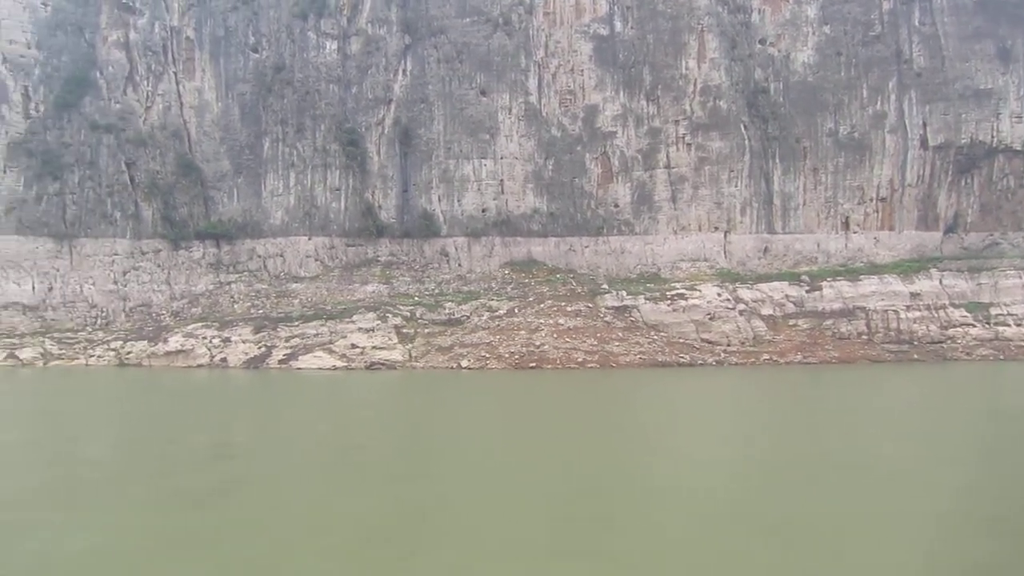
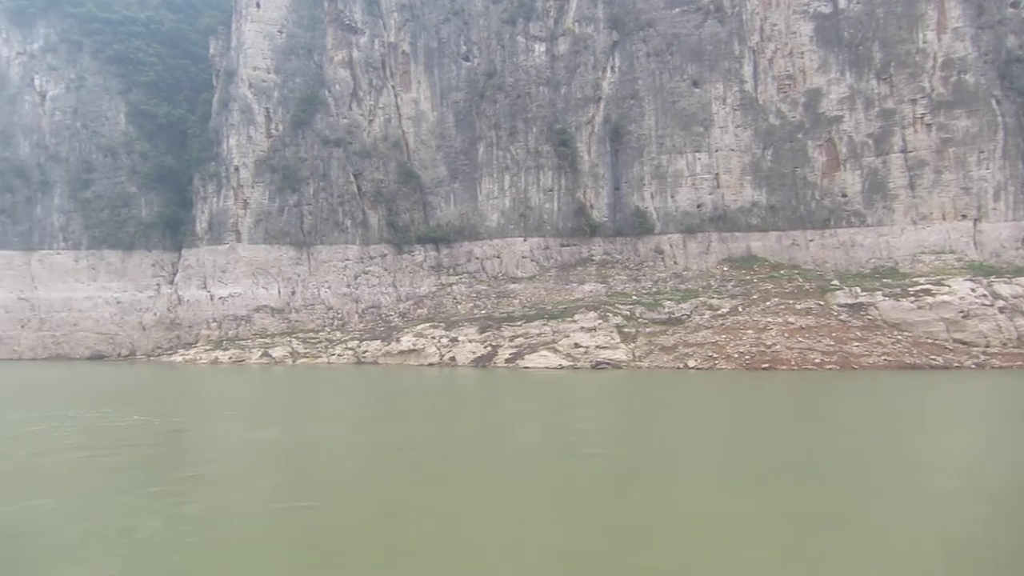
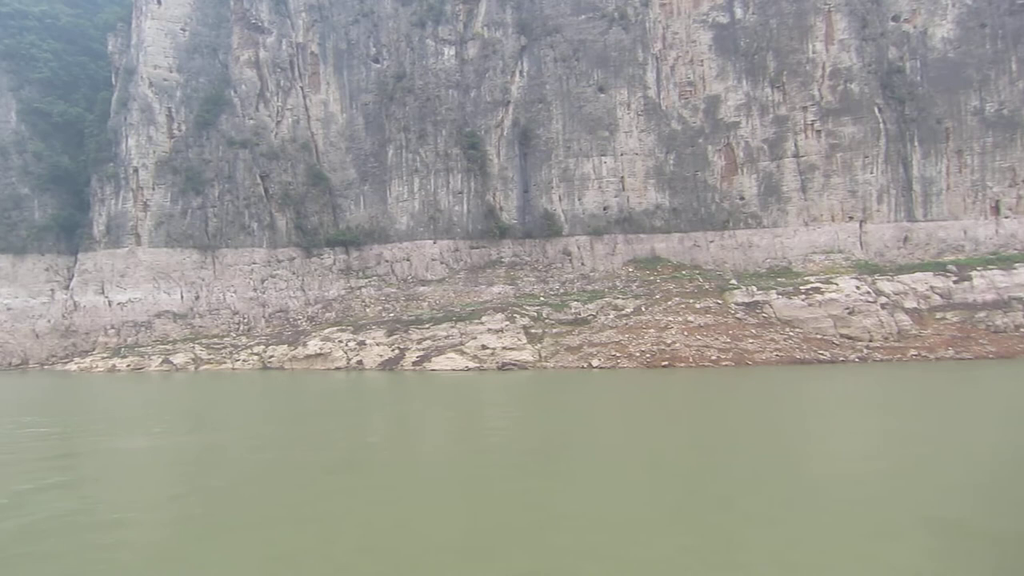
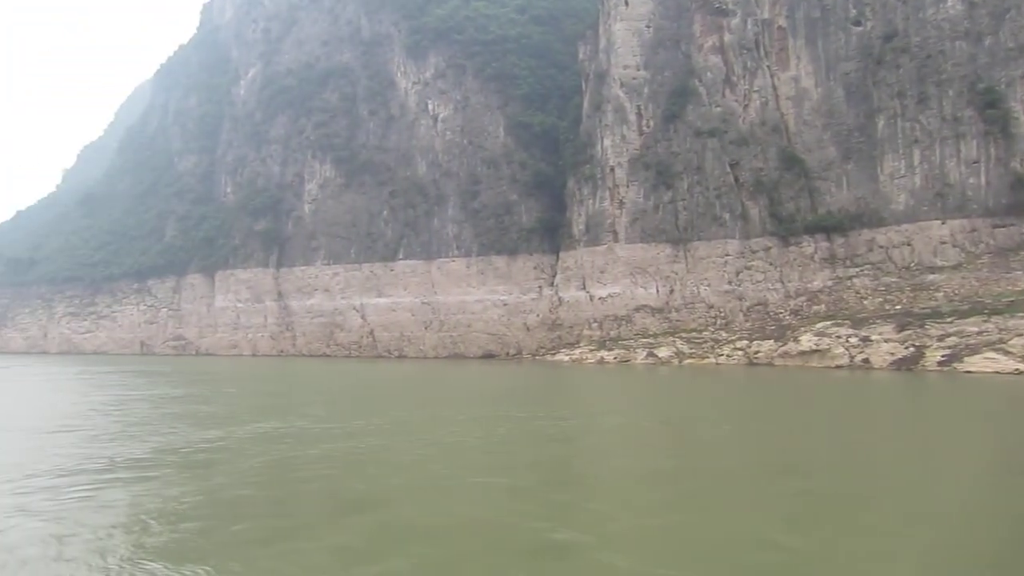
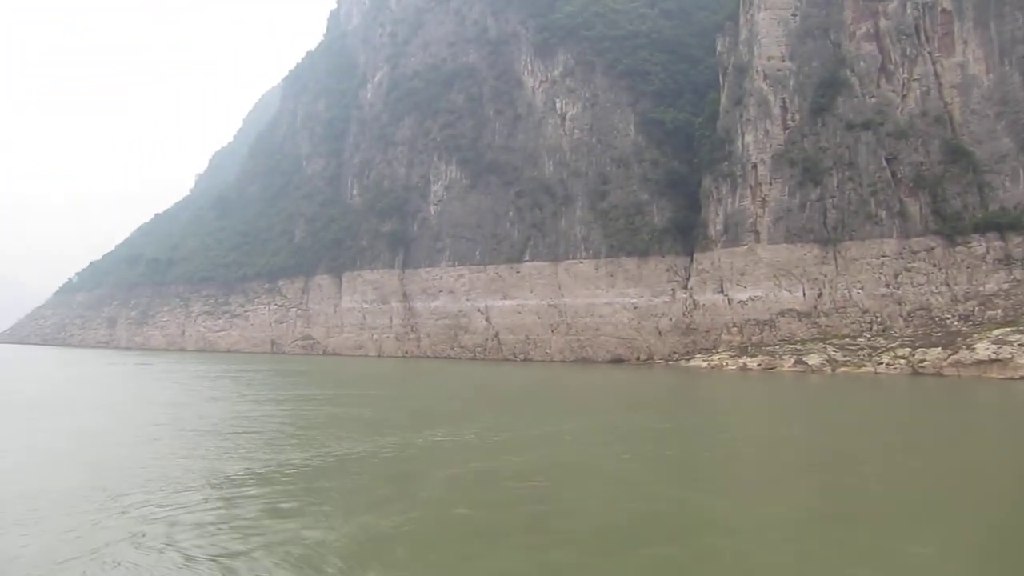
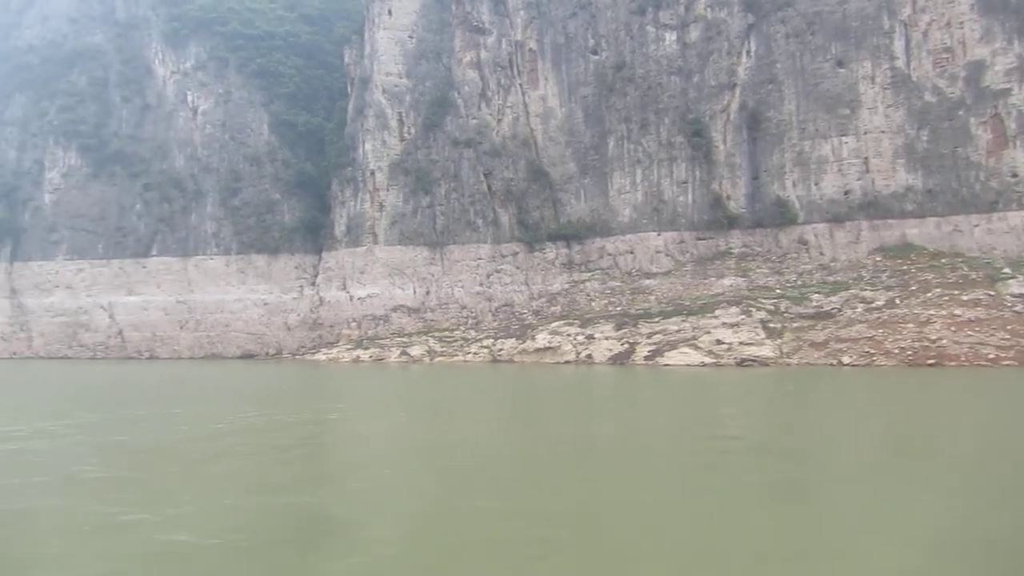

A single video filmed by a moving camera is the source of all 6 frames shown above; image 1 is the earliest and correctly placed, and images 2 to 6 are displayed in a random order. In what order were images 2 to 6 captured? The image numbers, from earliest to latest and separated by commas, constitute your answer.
3, 2, 6, 4, 5
